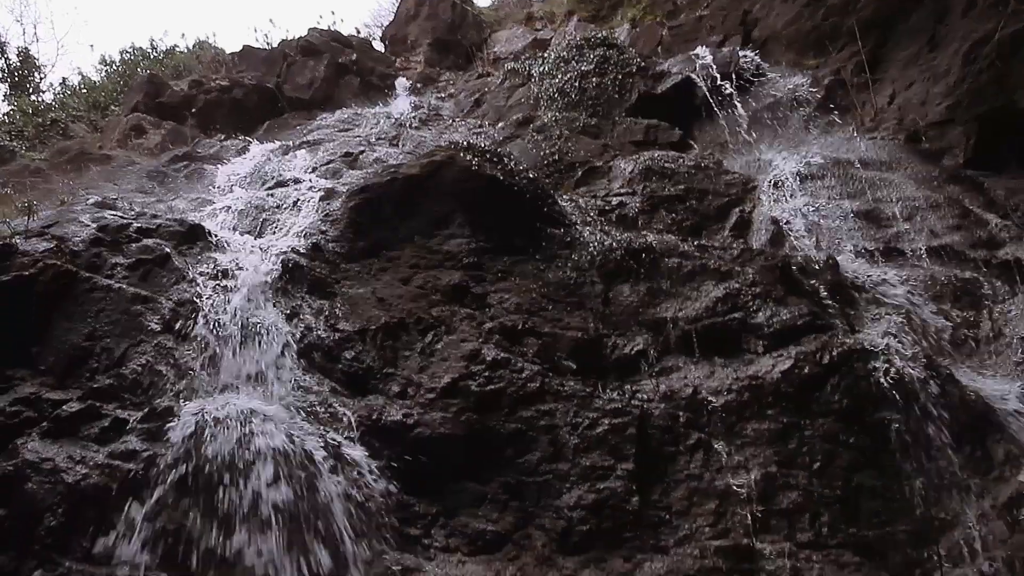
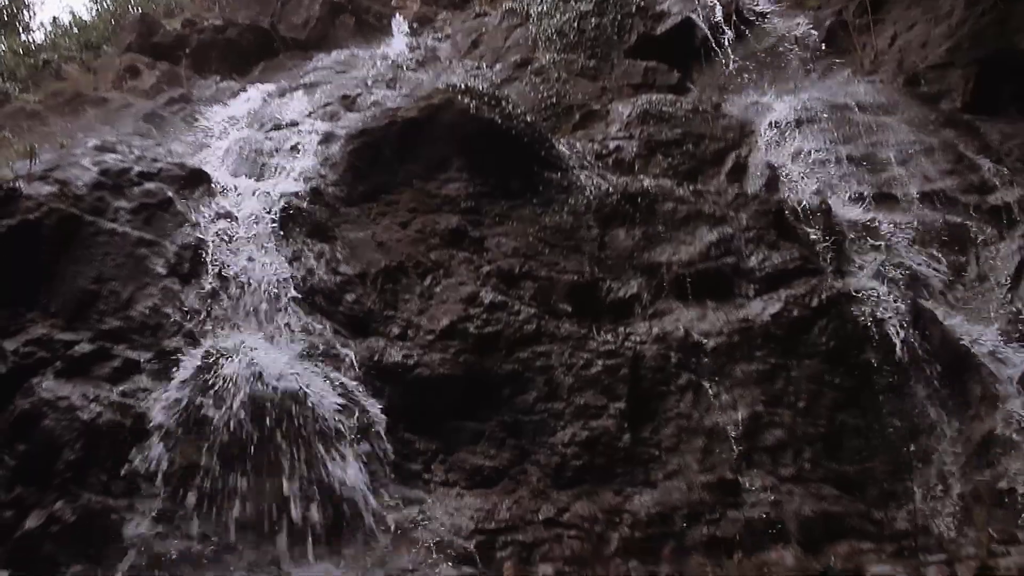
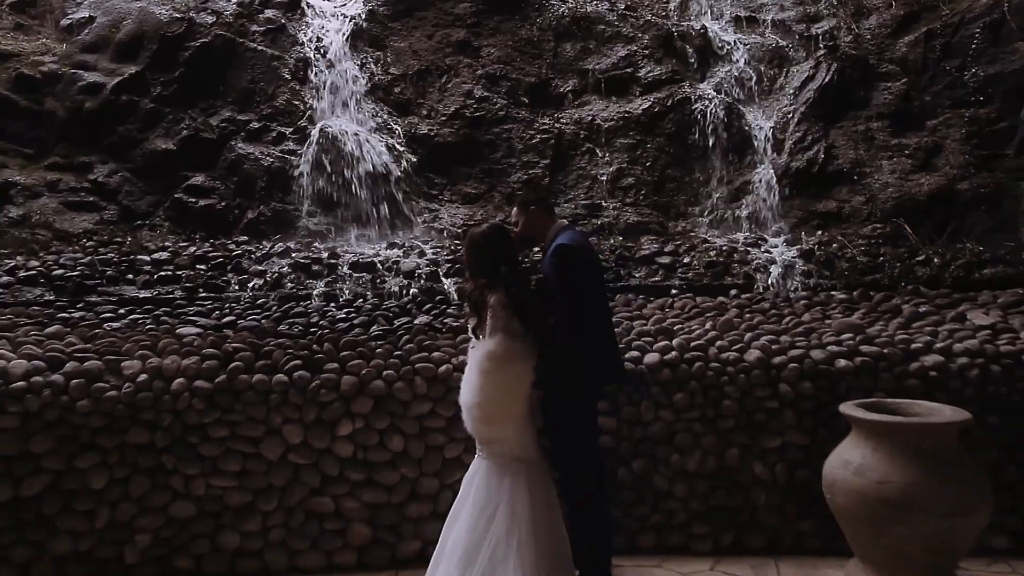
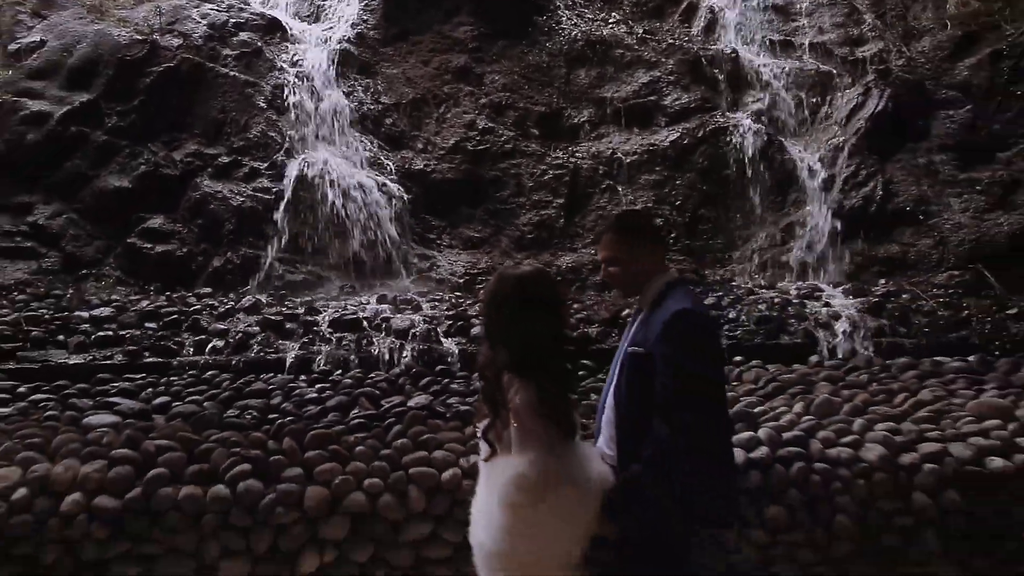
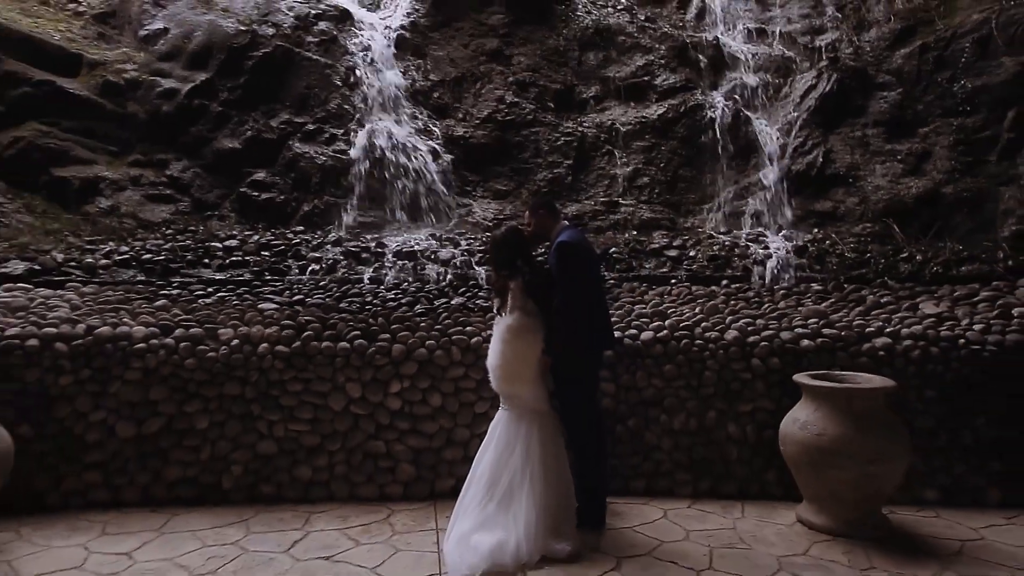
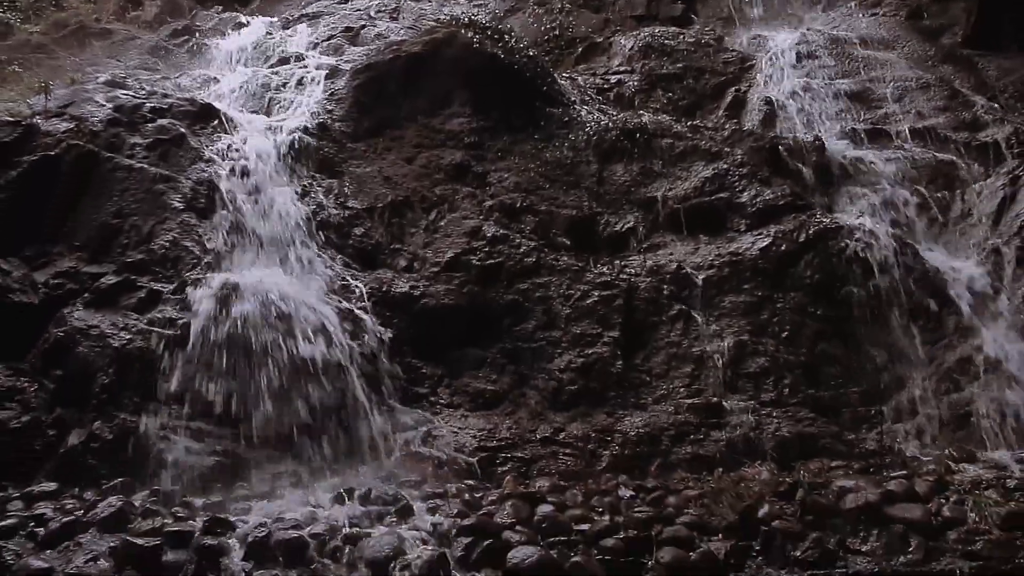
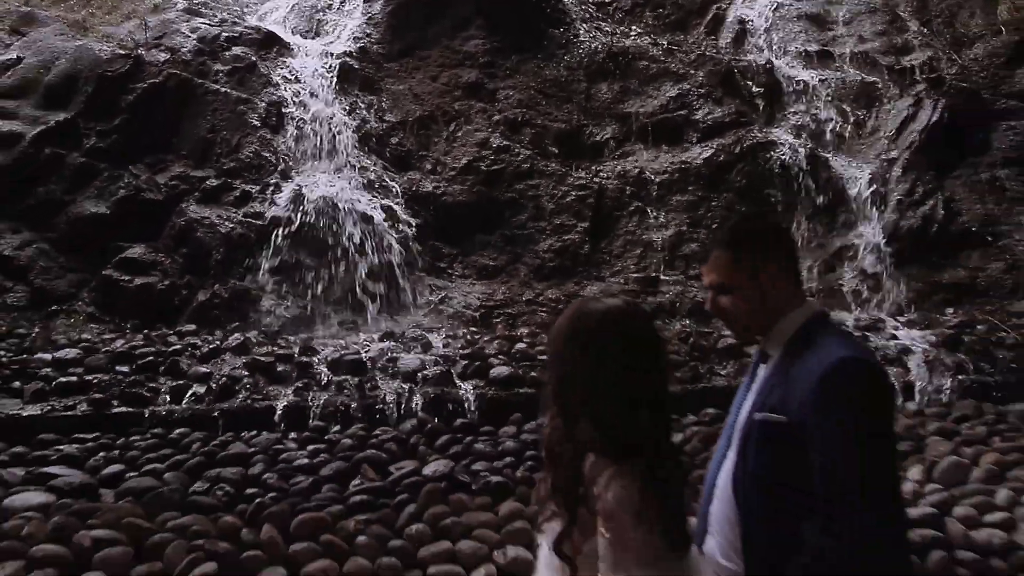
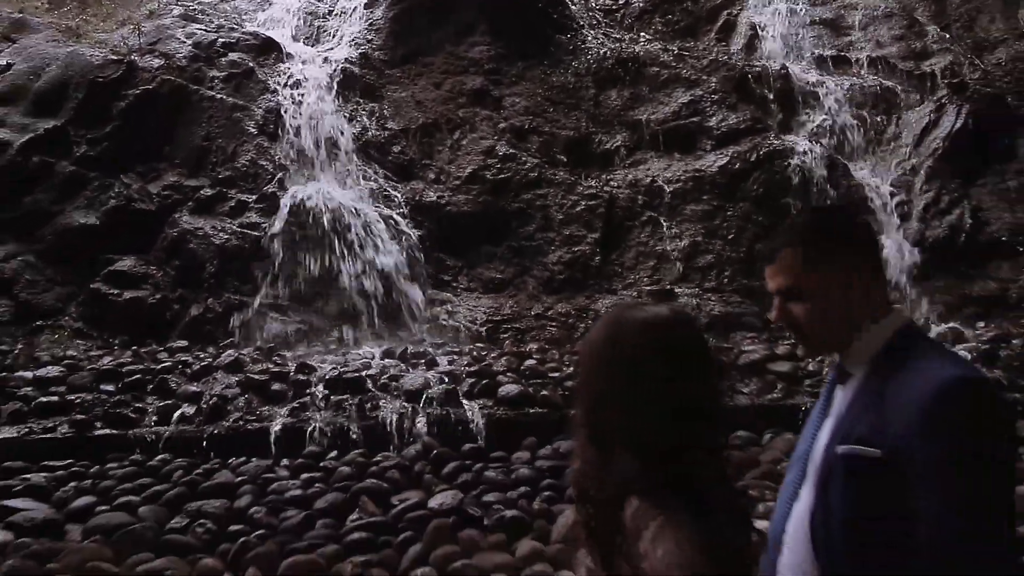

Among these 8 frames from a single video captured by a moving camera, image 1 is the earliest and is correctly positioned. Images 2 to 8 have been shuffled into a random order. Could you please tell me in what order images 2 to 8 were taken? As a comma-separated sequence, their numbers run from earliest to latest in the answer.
2, 6, 8, 7, 4, 3, 5
